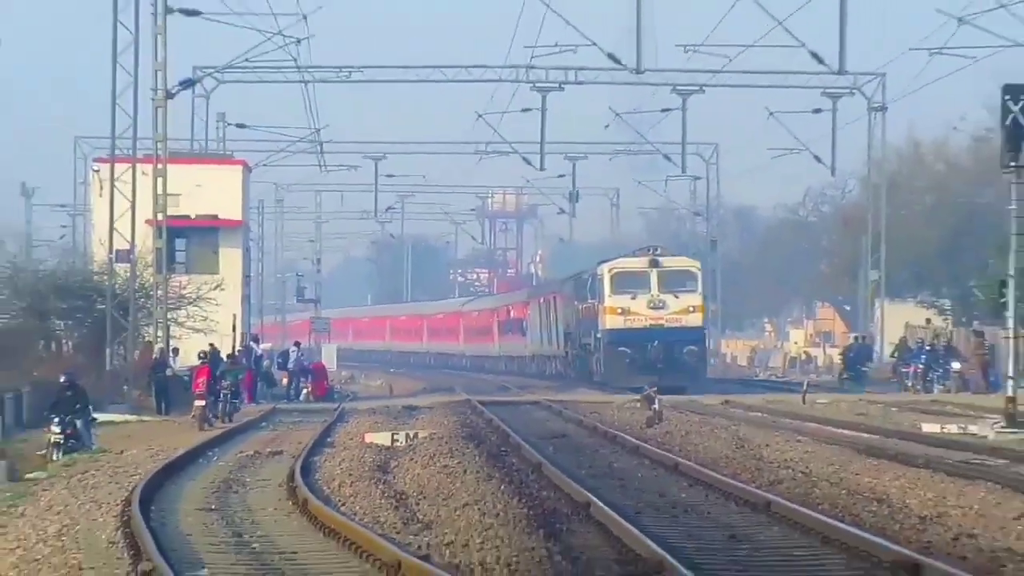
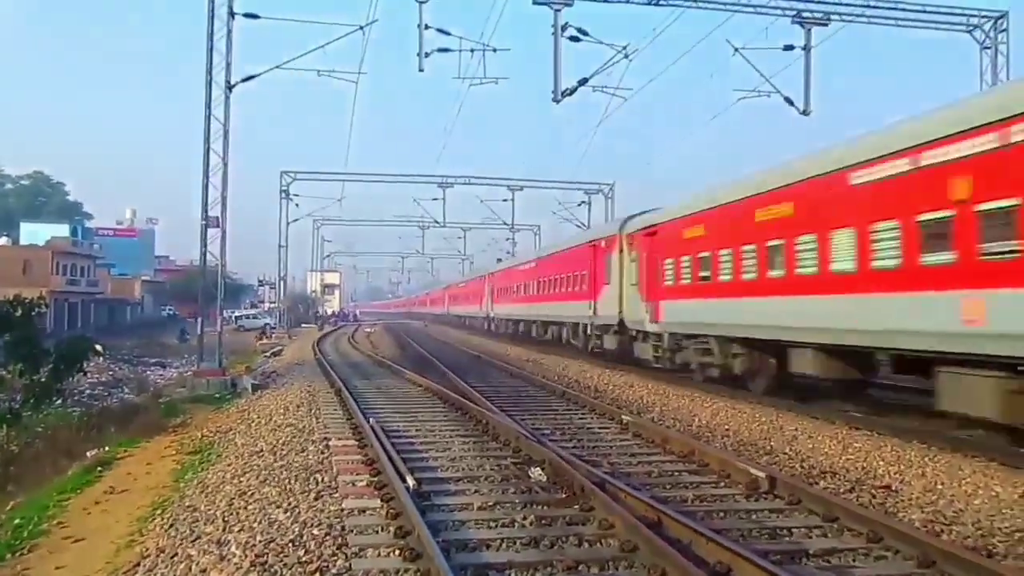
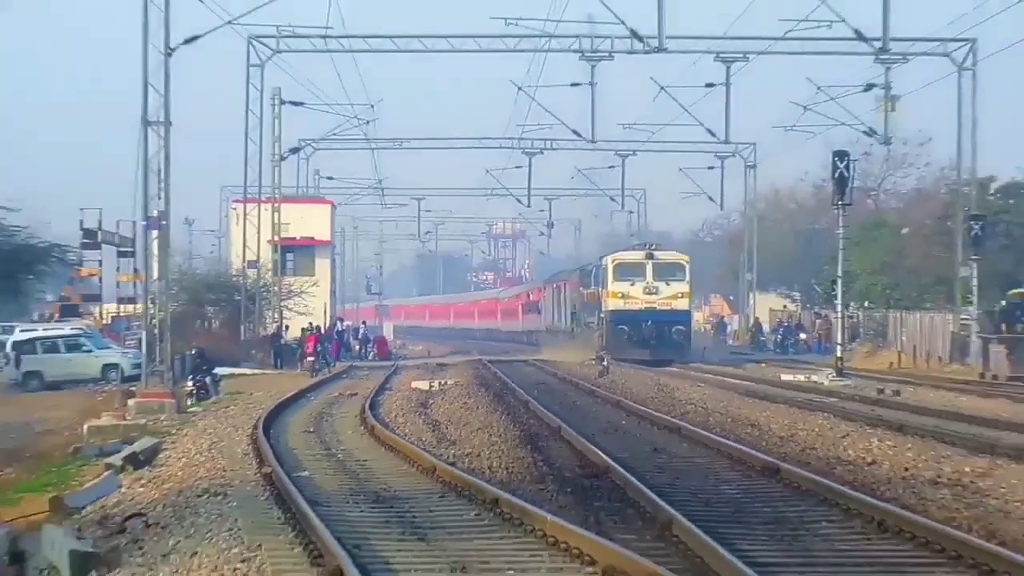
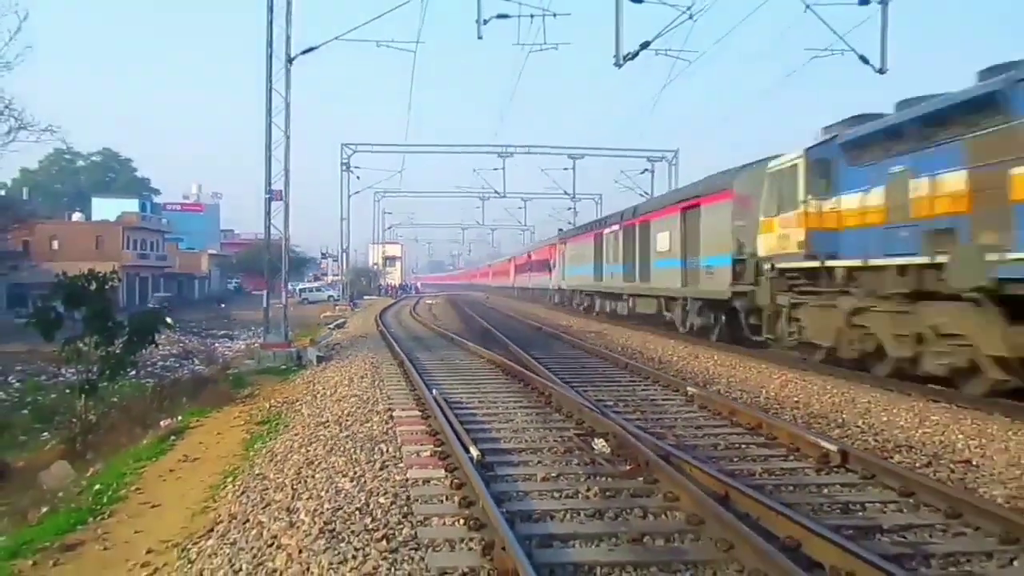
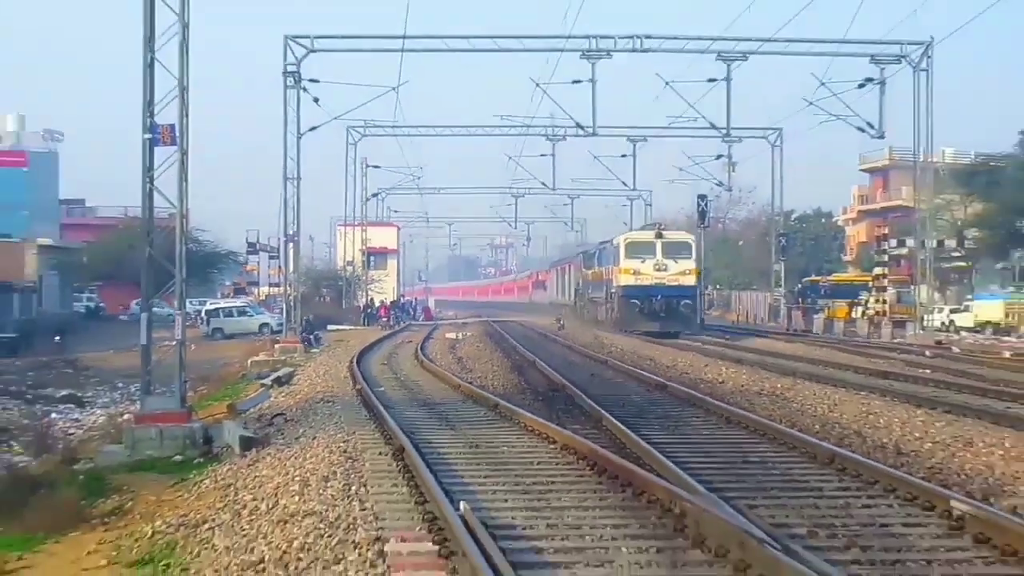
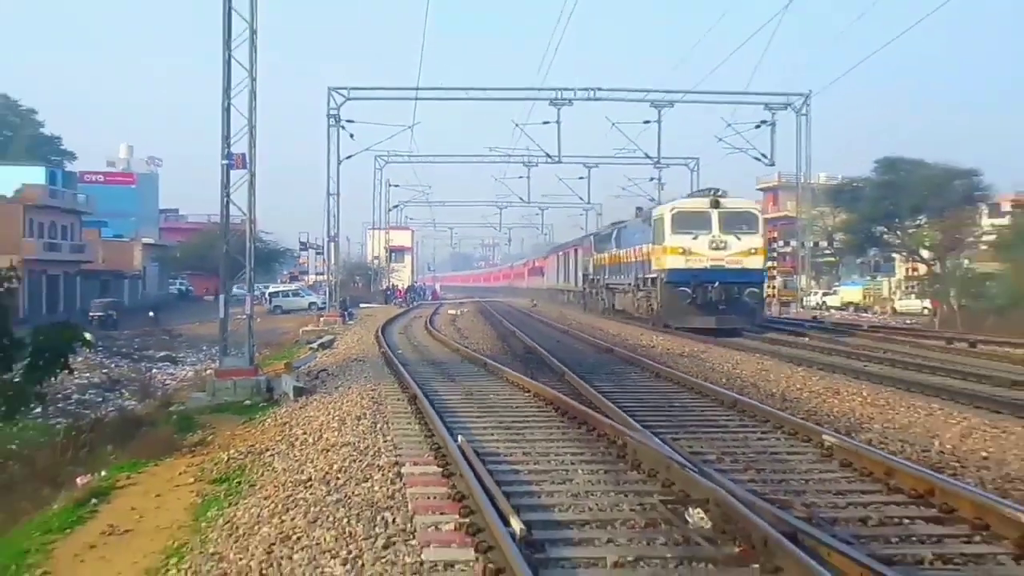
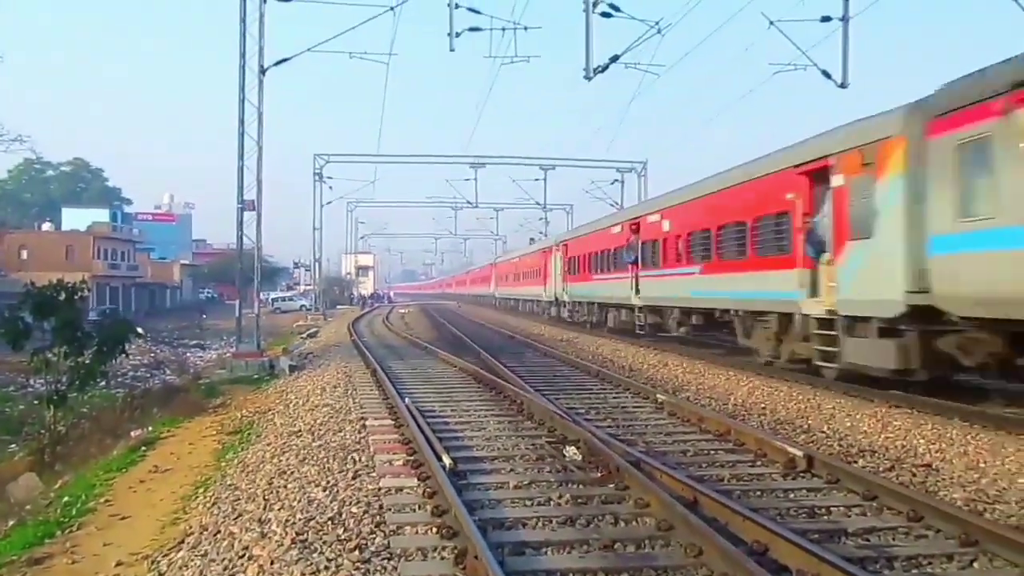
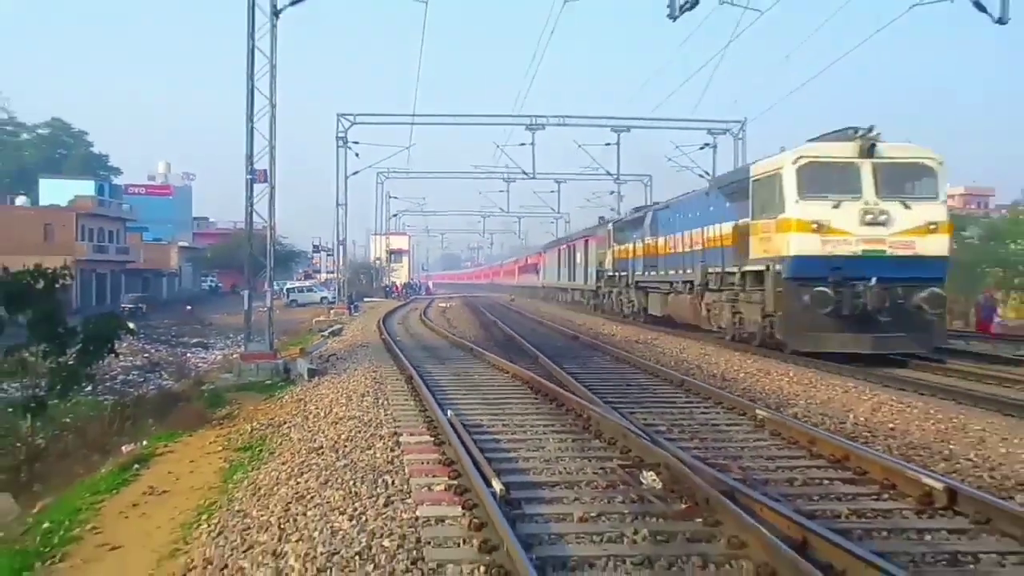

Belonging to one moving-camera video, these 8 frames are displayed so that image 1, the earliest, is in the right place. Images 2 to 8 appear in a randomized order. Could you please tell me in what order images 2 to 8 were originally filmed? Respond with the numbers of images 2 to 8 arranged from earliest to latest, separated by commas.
3, 5, 6, 8, 4, 7, 2
